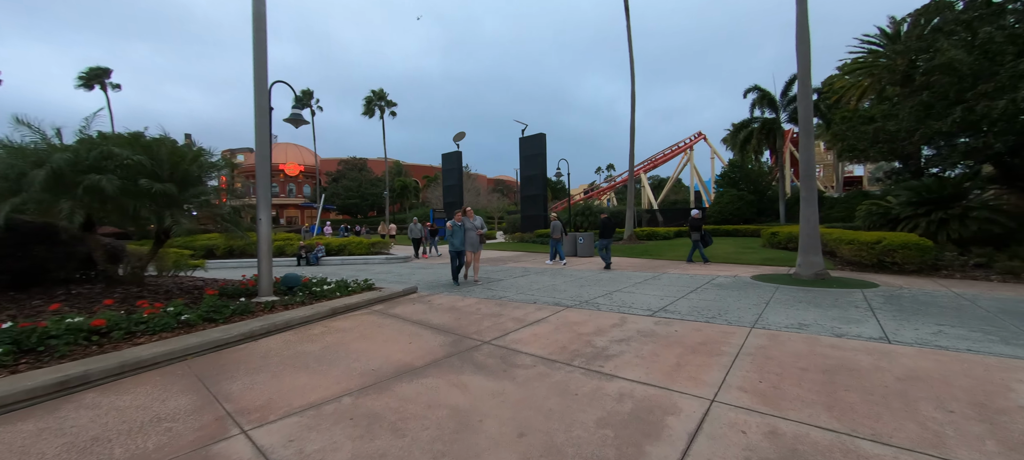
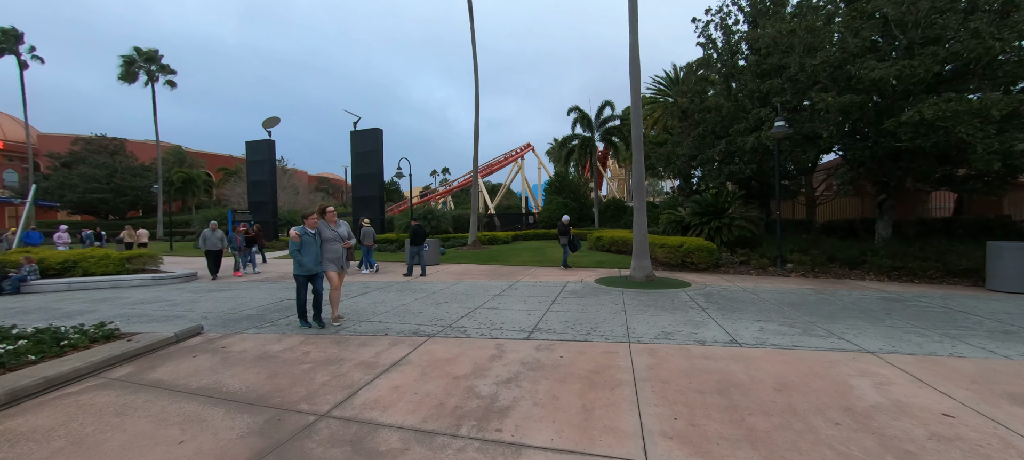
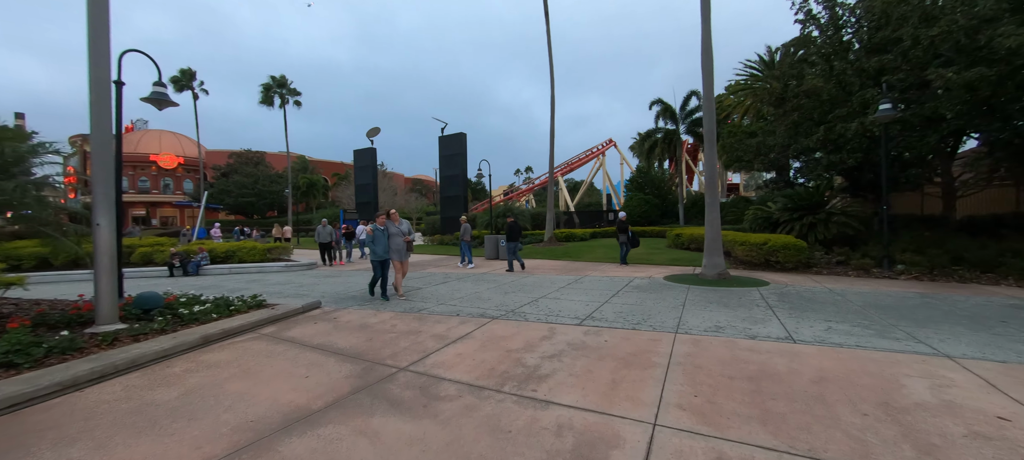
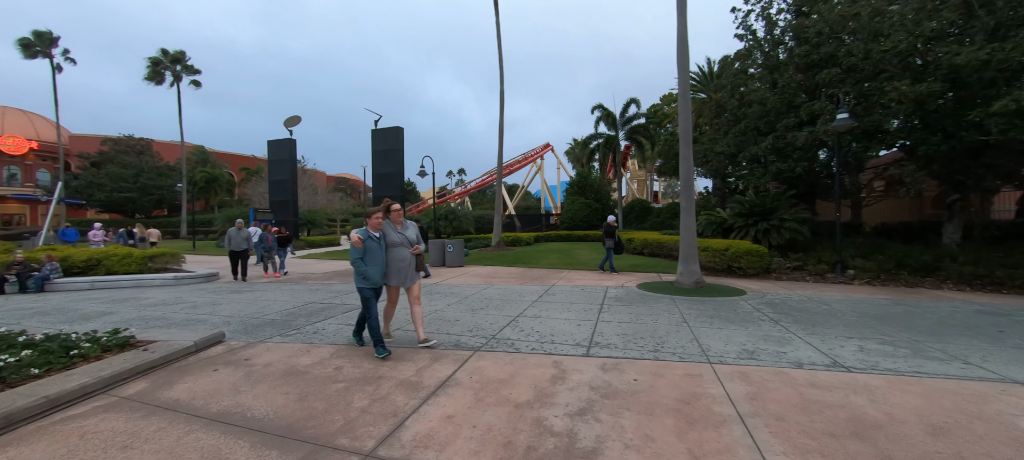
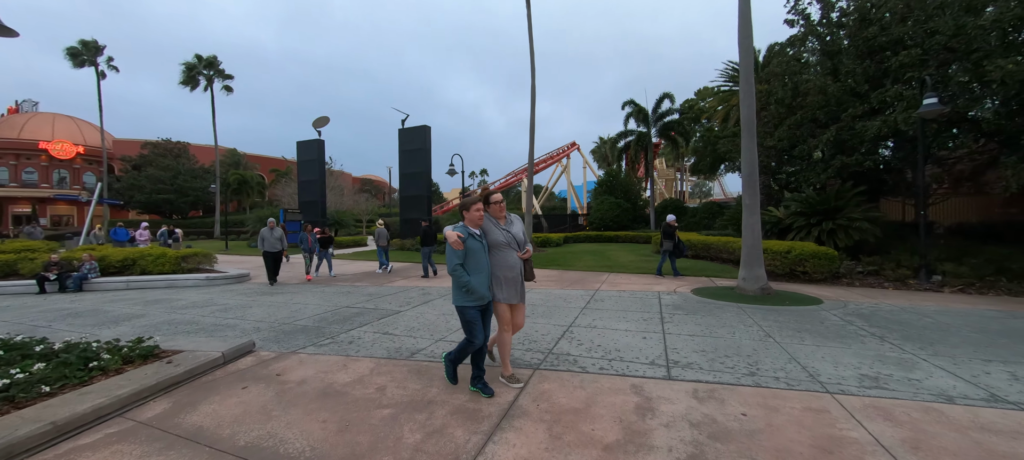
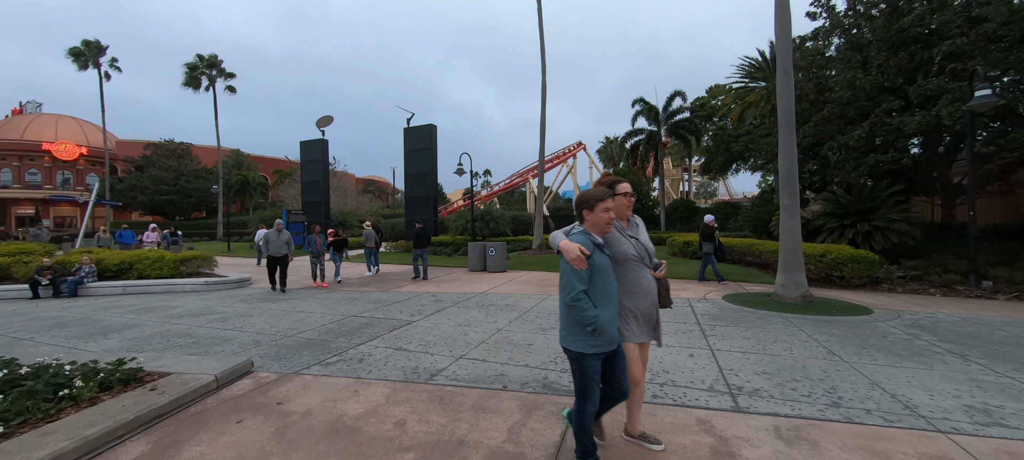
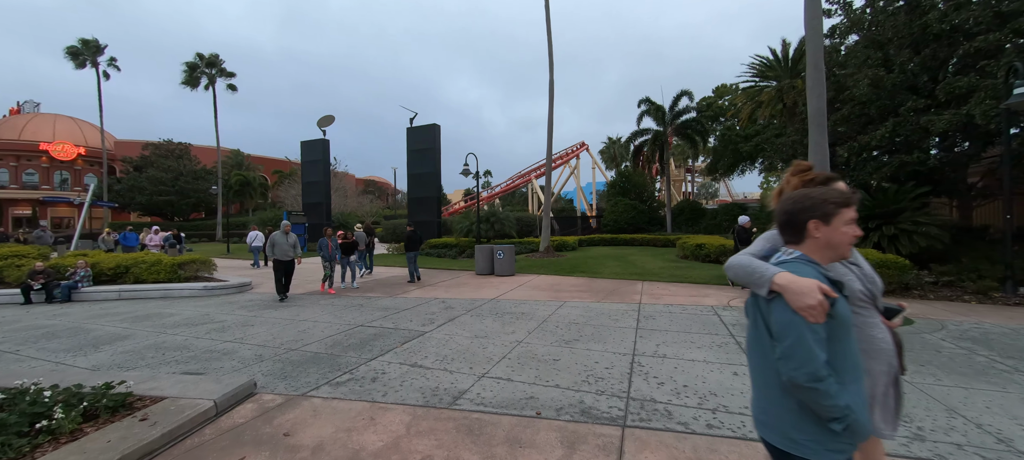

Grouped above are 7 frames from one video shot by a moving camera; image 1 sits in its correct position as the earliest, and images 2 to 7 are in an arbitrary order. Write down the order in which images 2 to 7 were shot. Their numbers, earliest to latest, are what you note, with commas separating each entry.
3, 2, 4, 5, 6, 7
